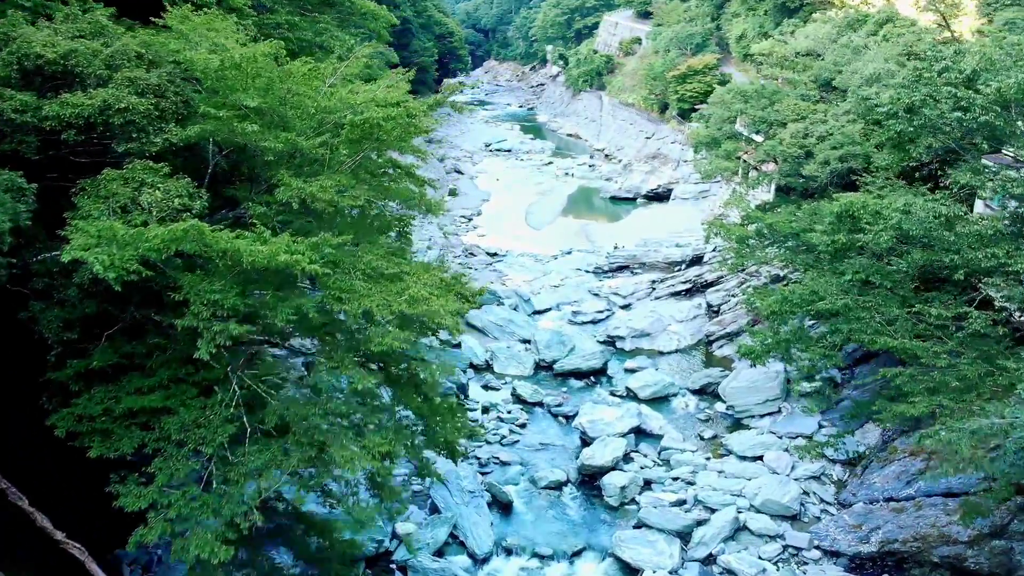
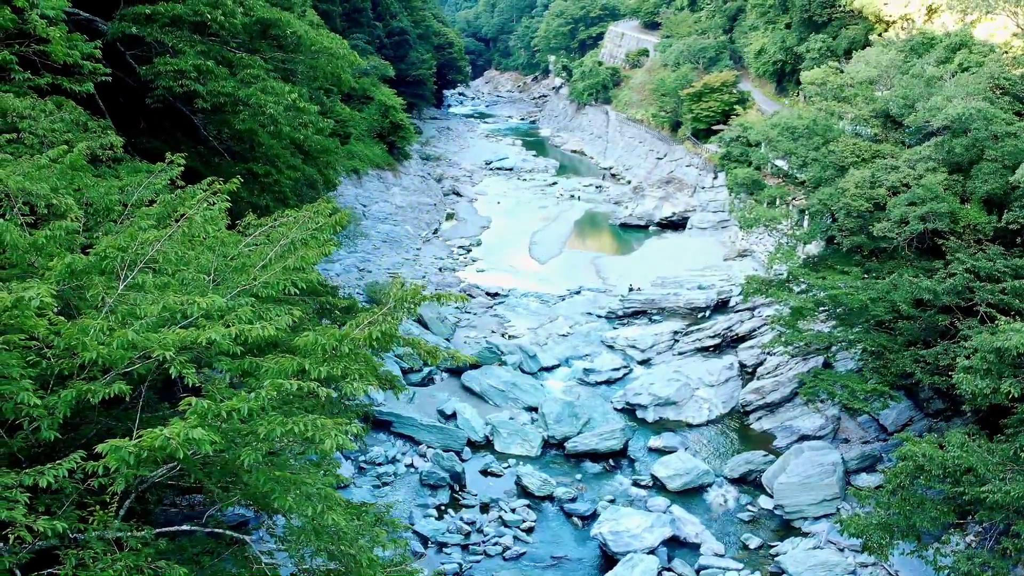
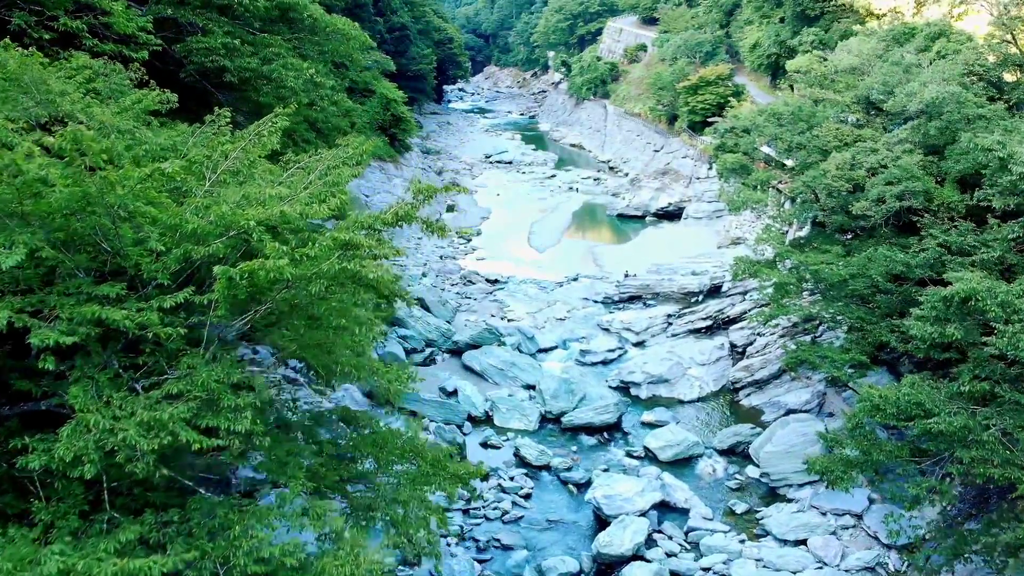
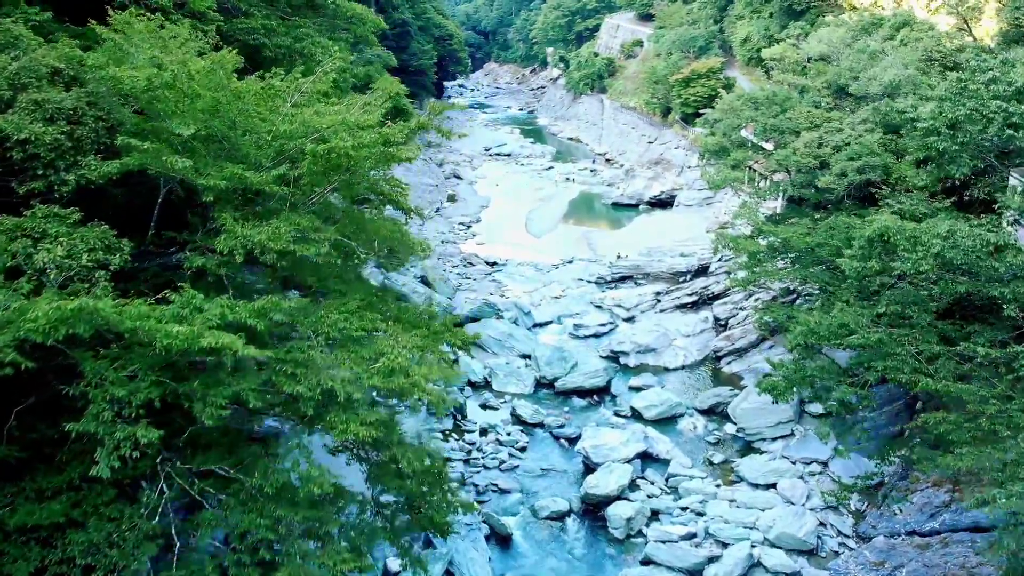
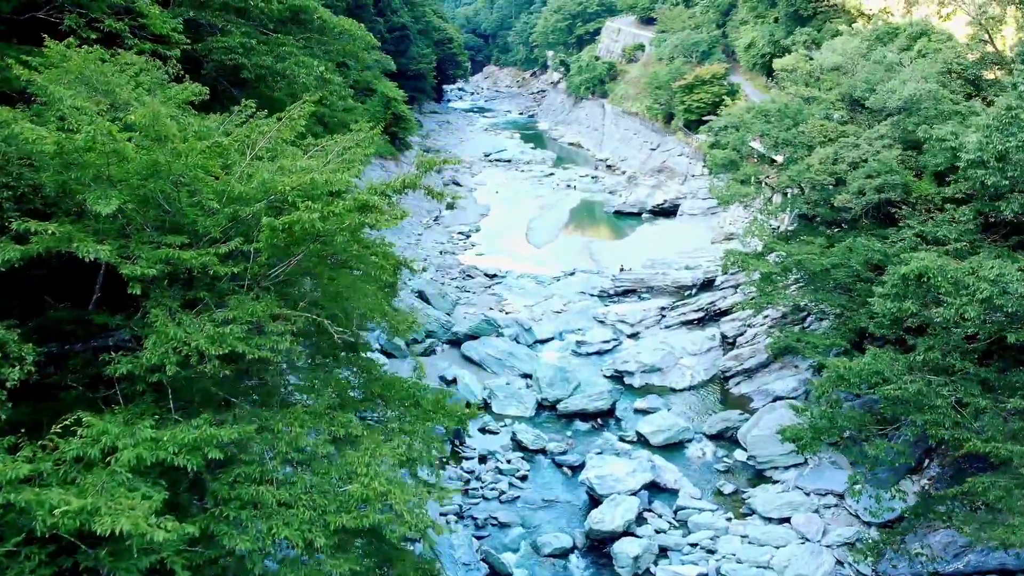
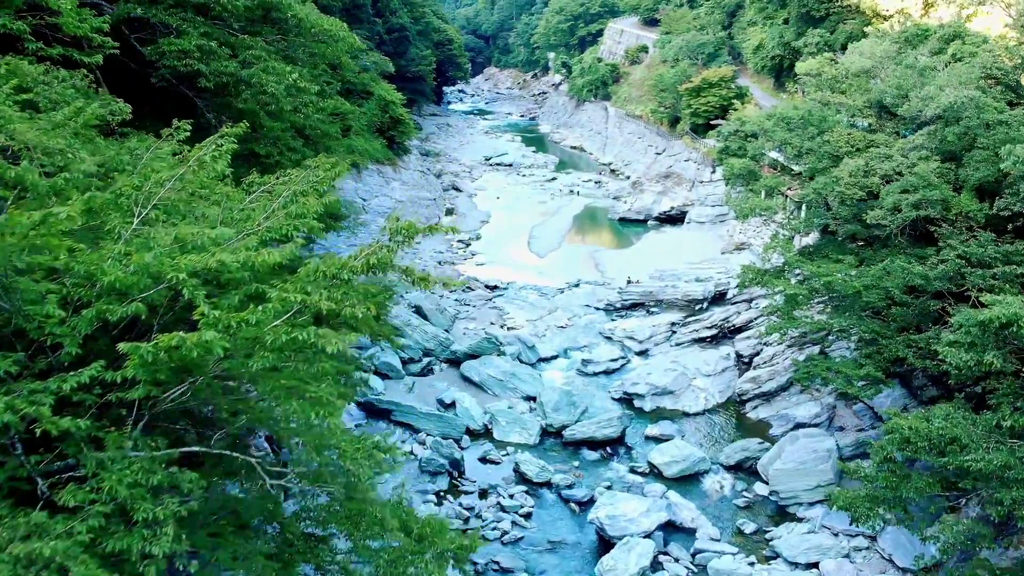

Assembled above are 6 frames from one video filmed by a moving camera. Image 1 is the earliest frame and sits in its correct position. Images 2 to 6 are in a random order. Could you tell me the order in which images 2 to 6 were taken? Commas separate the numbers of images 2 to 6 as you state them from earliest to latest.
4, 5, 3, 6, 2
